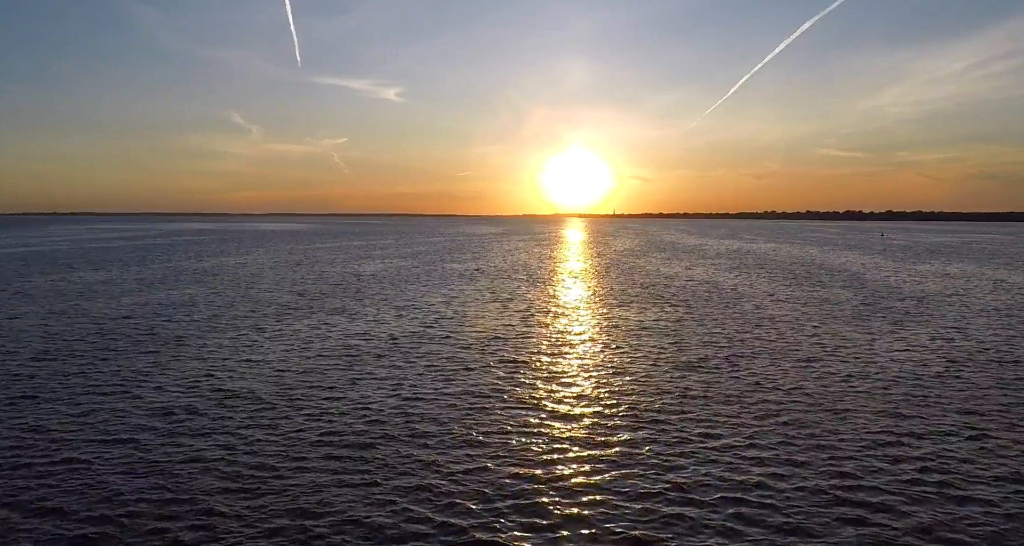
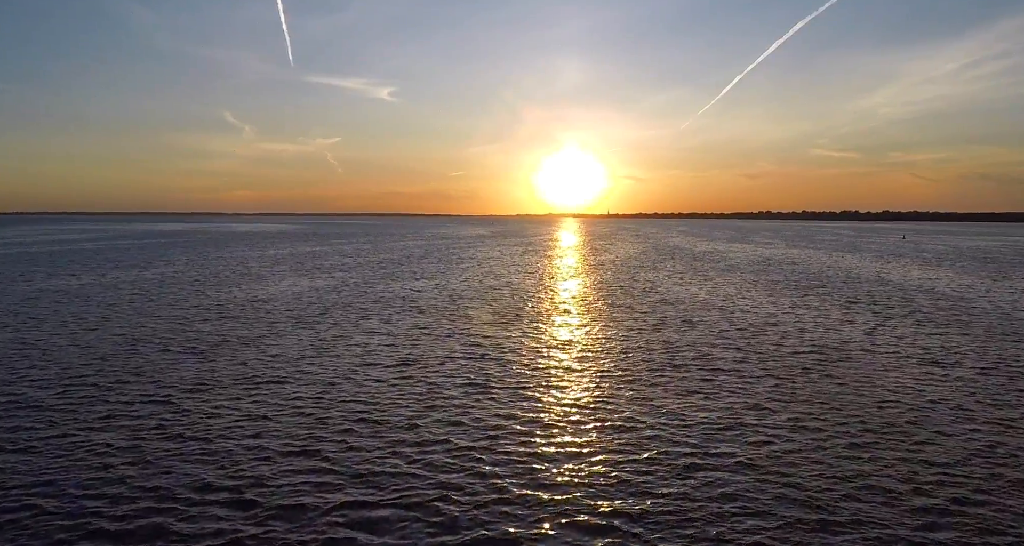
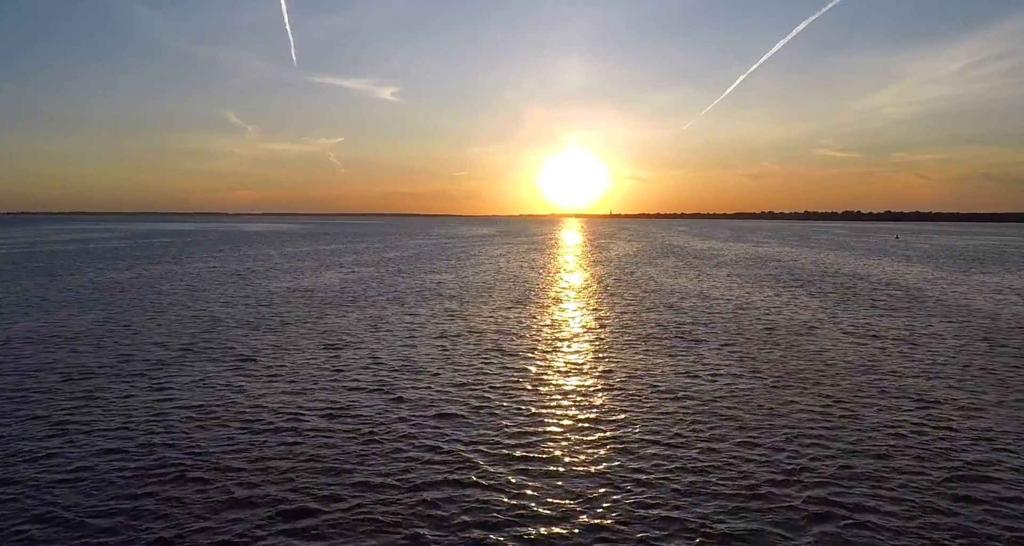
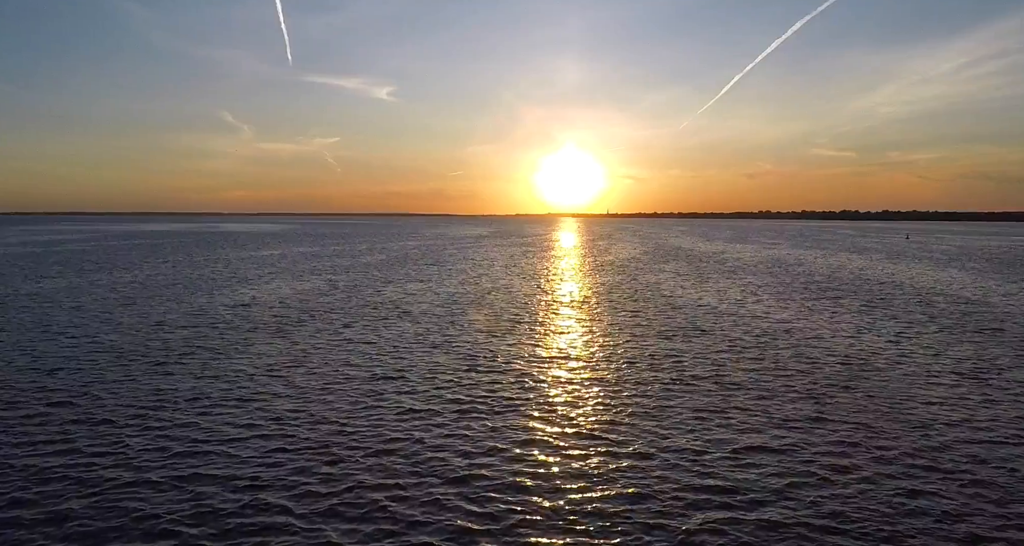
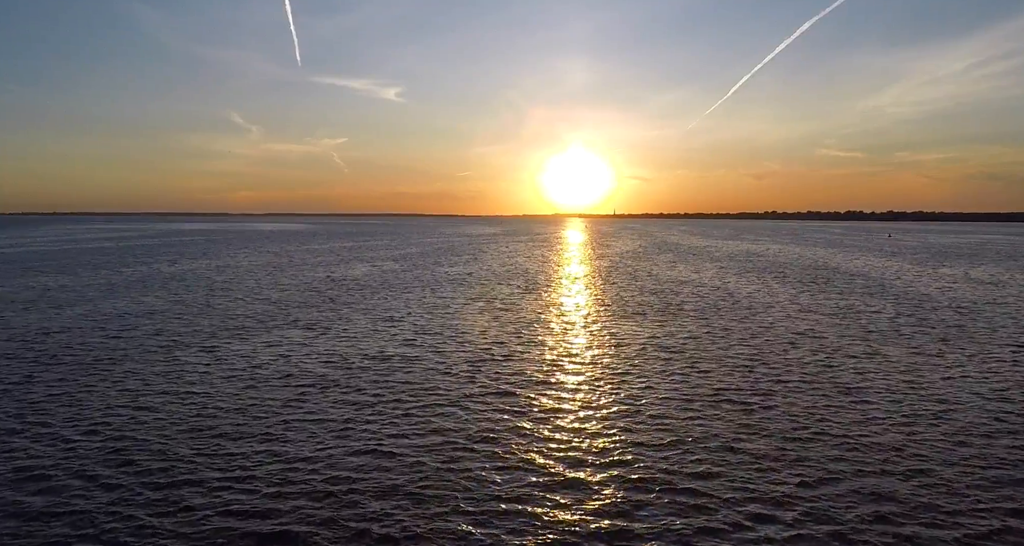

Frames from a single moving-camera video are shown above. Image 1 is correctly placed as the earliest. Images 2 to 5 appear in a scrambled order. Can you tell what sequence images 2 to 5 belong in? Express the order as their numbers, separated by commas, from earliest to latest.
5, 3, 2, 4
